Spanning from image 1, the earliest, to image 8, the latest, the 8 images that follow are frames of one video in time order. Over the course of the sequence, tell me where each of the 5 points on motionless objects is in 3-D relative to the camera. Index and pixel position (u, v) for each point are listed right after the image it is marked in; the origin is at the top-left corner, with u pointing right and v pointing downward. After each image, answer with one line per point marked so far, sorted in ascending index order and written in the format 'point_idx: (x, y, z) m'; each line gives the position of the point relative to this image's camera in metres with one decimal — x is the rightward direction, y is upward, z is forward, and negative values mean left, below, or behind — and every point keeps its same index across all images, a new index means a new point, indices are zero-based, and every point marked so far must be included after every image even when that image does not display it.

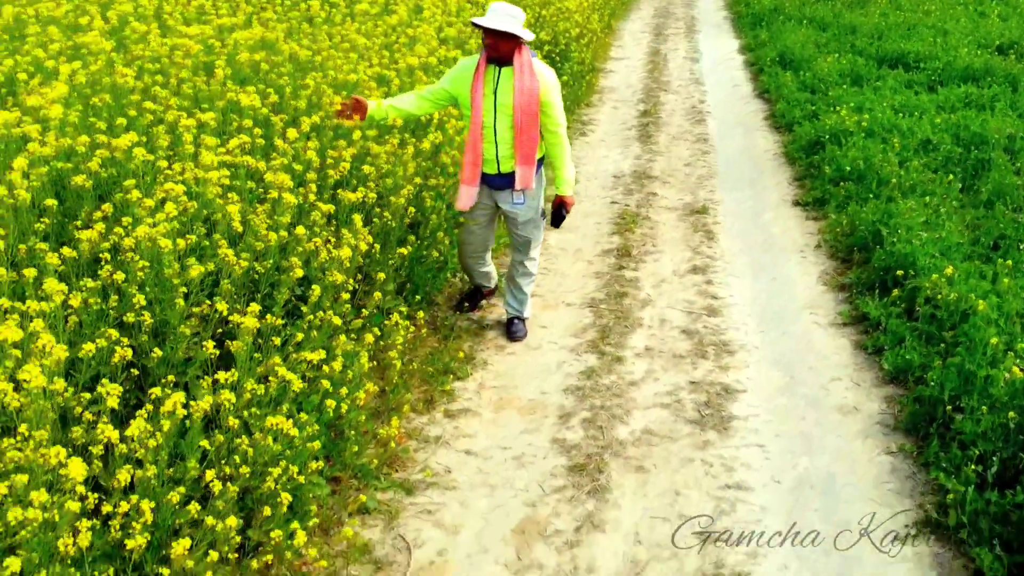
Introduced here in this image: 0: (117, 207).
0: (-1.5, +0.3, +4.0) m
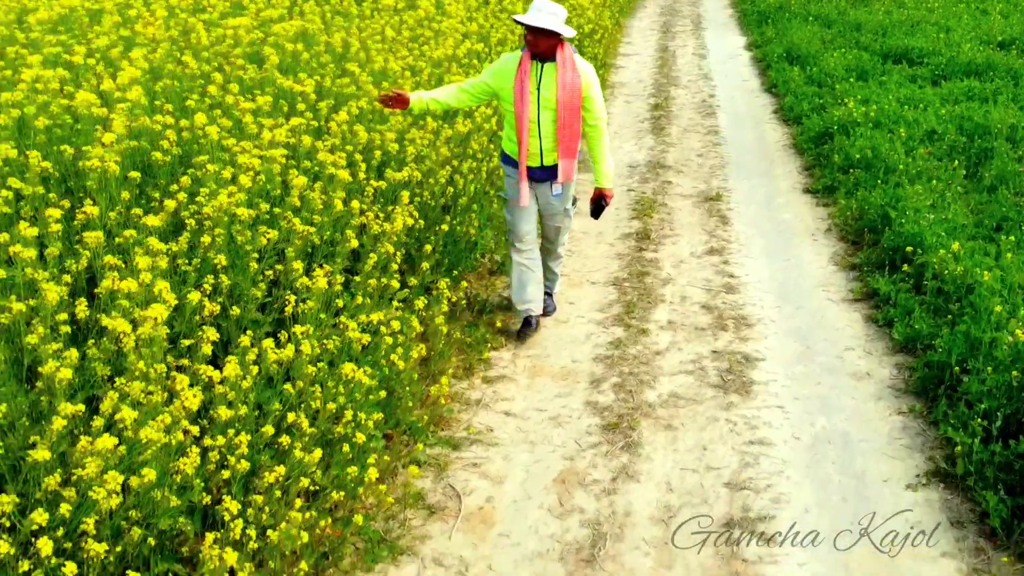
0: (-1.3, +0.4, +4.4) m
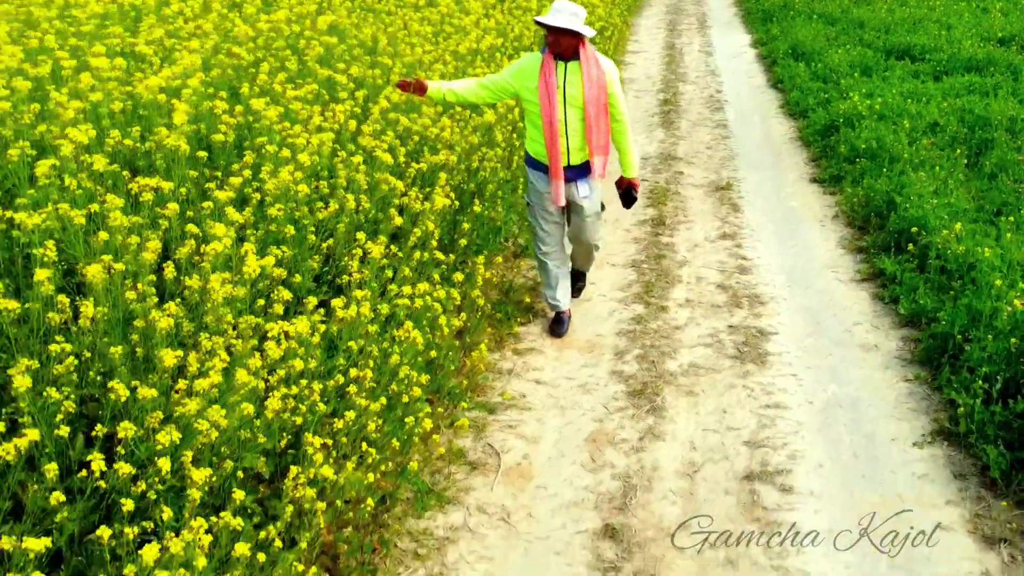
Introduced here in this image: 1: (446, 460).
0: (-1.2, +0.6, +4.7) m
1: (-0.3, -0.8, +4.6) m
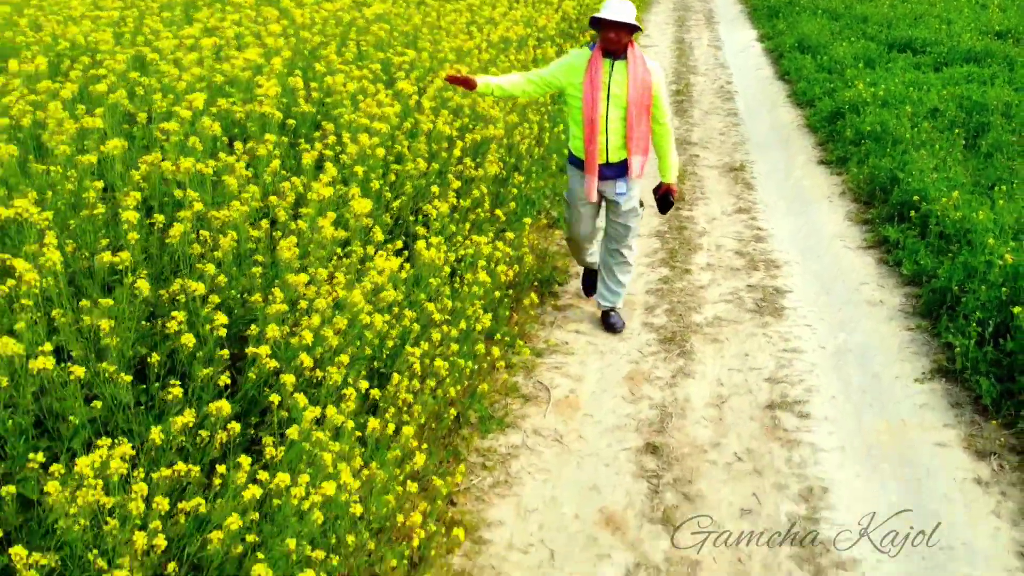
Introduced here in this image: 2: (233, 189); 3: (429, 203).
0: (-0.9, +0.8, +5.3) m
1: (0.0, -0.5, +5.2) m
2: (-1.1, +0.4, +4.1) m
3: (-0.4, +0.4, +5.2) m
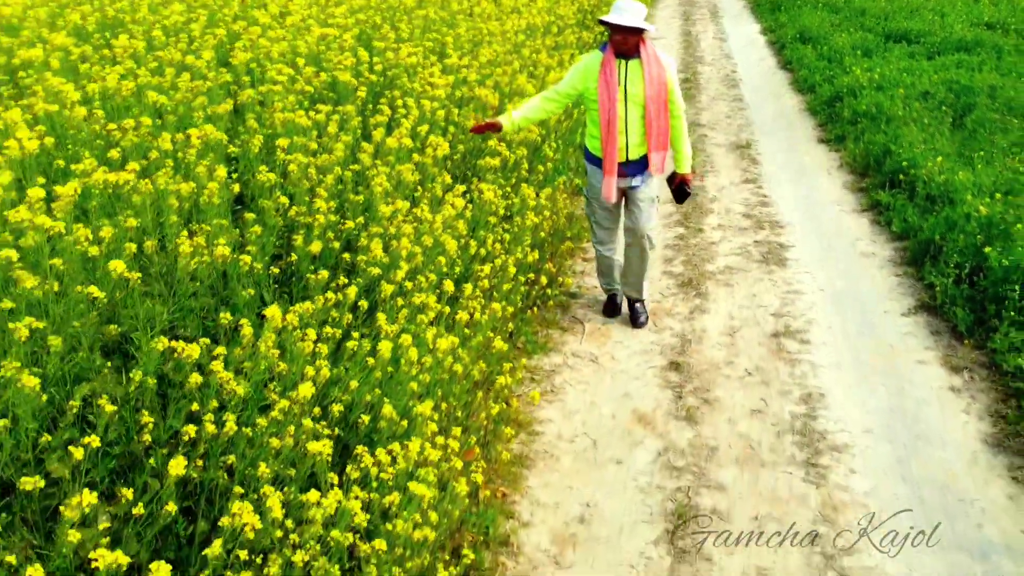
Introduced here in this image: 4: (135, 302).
0: (-0.7, +1.1, +6.1) m
1: (+0.2, -0.2, +6.0) m
2: (-0.9, +0.7, +4.9) m
3: (-0.2, +0.7, +6.0) m
4: (-1.1, 0.0, +3.1) m
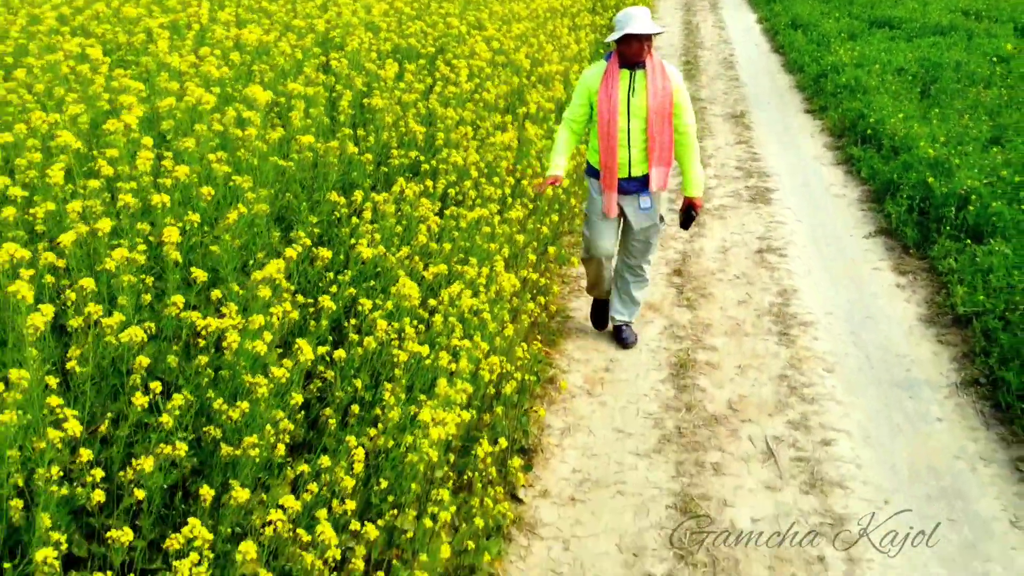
0: (-0.5, +1.6, +7.5) m
1: (+0.4, +0.3, +7.4) m
2: (-0.6, +1.2, +6.3) m
3: (+0.1, +1.3, +7.4) m
4: (-0.9, +0.5, +4.5) m
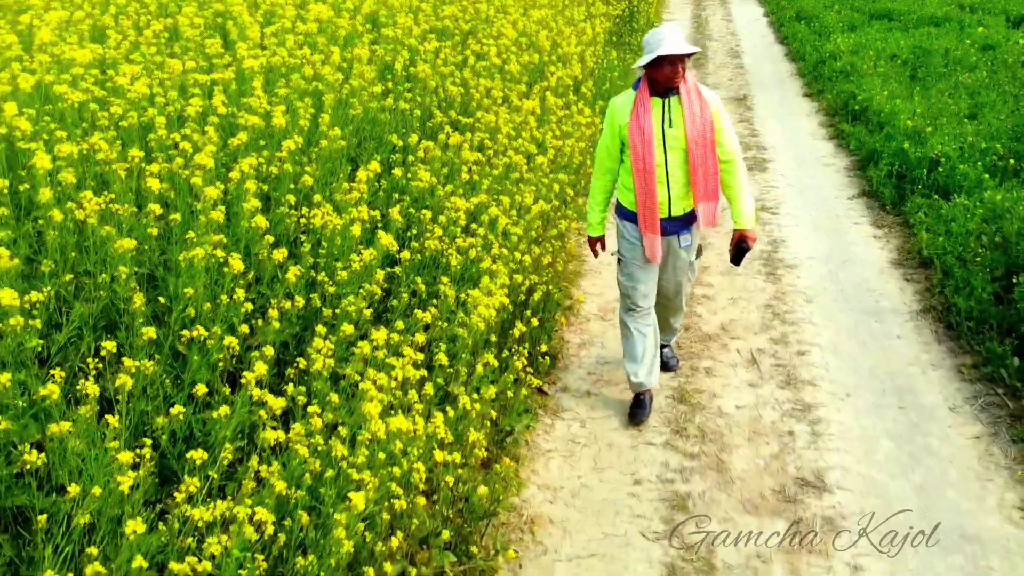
0: (-0.3, +2.0, +8.4) m
1: (+0.6, +0.7, +8.3) m
2: (-0.5, +1.6, +7.2) m
3: (+0.2, +1.6, +8.3) m
4: (-0.8, +0.8, +5.4) m
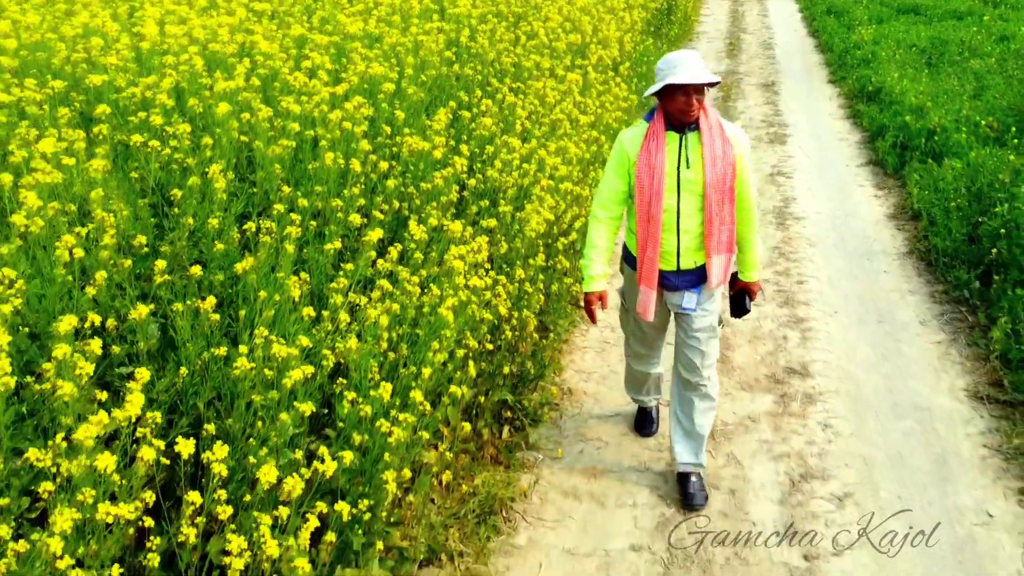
0: (+0.1, +2.4, +9.5) m
1: (+1.0, +1.1, +9.4) m
2: (-0.1, +2.0, +8.3) m
3: (+0.6, +2.0, +9.4) m
4: (-0.5, +1.3, +6.5) m
